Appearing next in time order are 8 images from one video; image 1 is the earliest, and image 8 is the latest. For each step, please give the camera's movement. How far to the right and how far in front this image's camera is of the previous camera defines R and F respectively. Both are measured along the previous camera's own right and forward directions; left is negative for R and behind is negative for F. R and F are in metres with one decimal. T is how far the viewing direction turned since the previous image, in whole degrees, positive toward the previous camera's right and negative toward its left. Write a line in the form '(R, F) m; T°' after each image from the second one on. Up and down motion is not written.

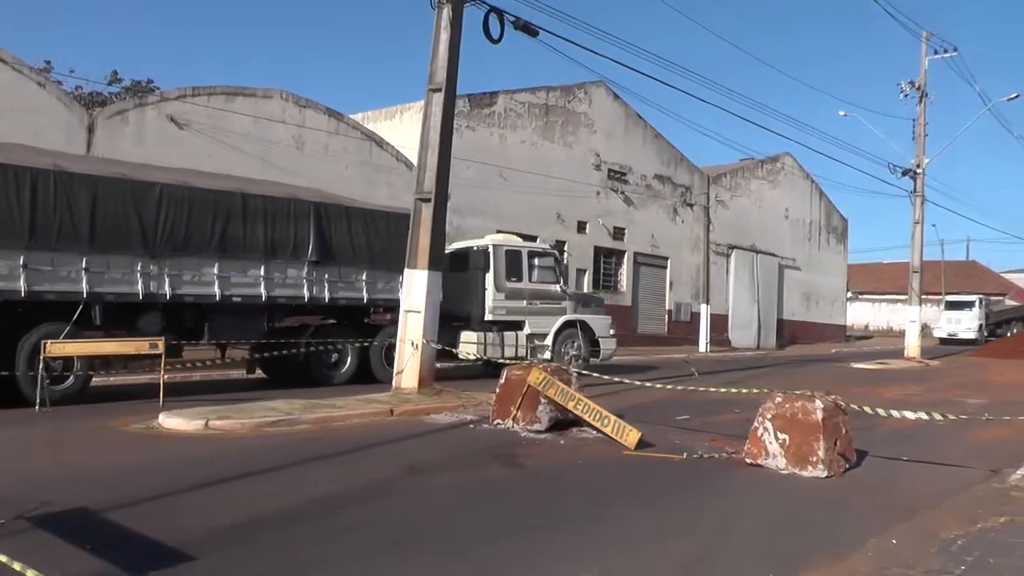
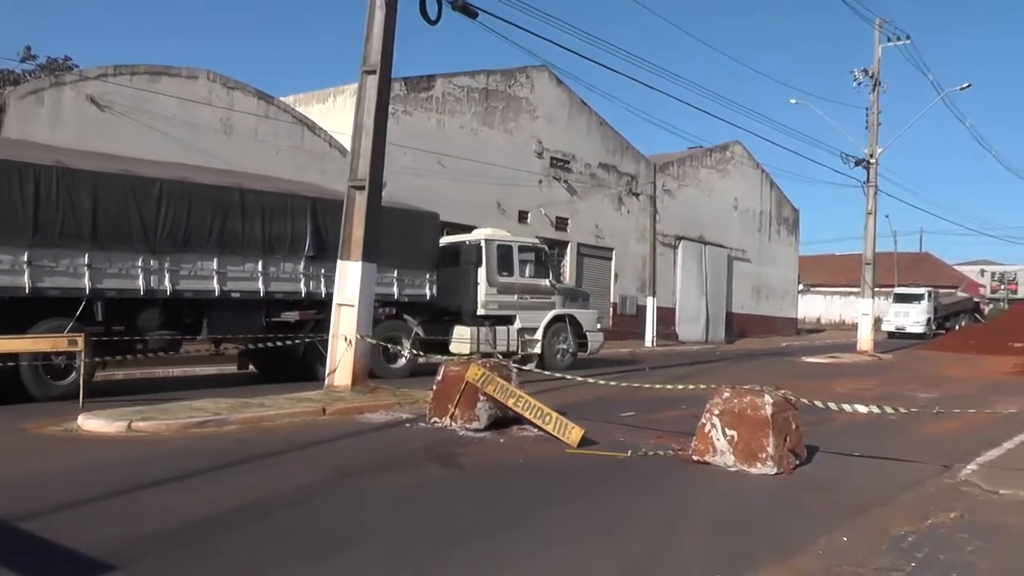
(+0.4, +0.4) m; +2°
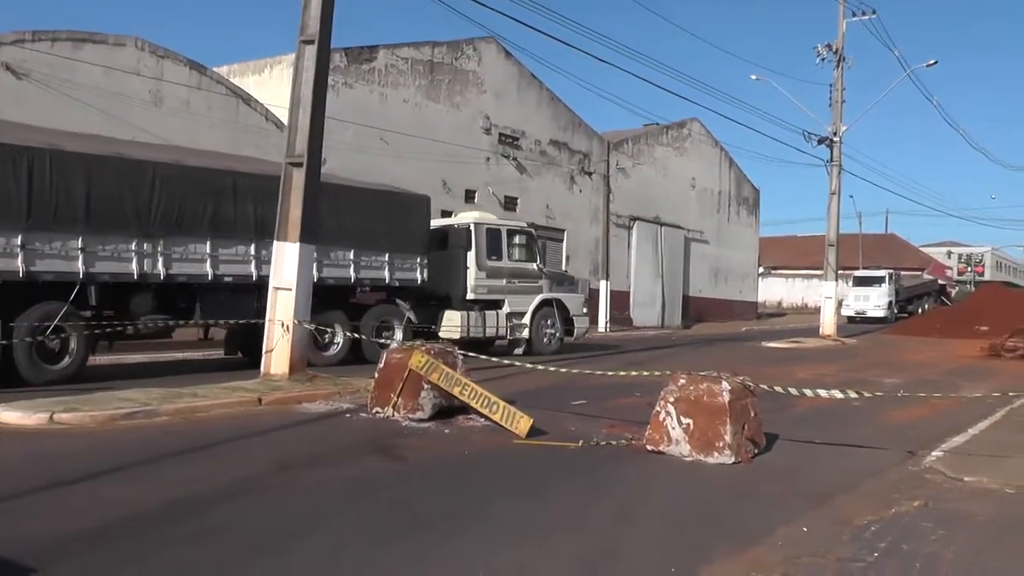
(+0.4, +0.4) m; +1°
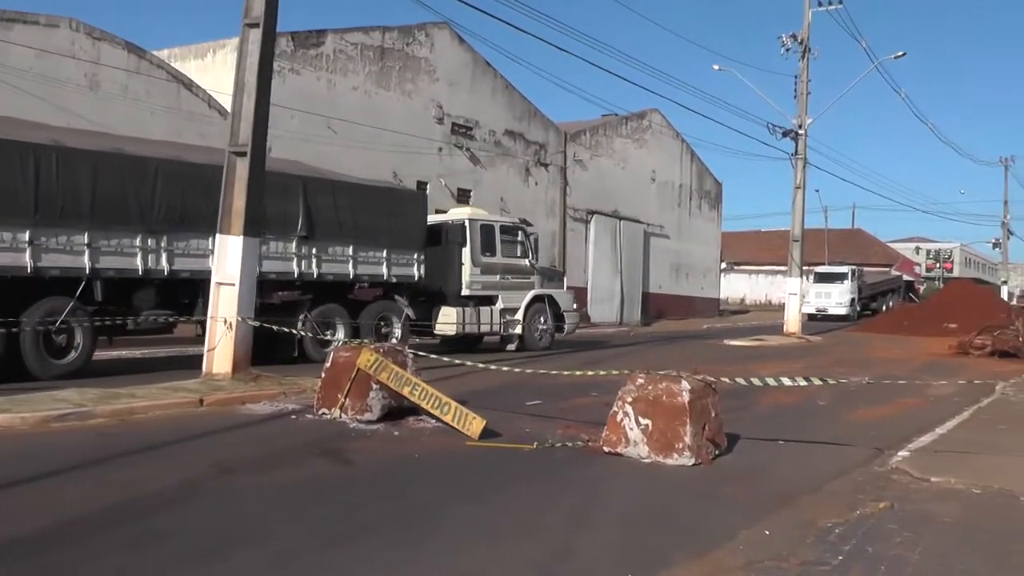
(+0.4, +0.3) m; +1°
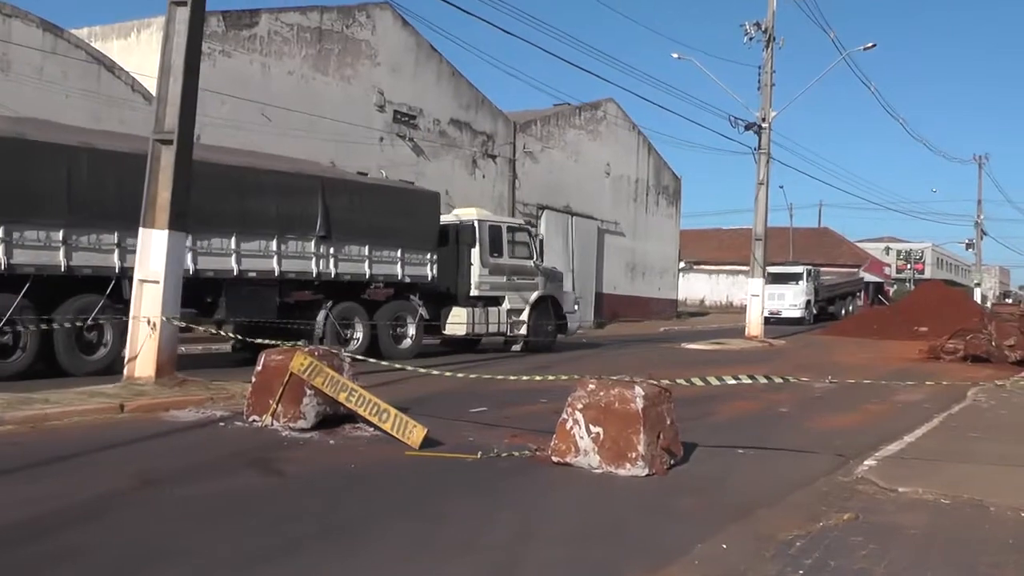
(+0.4, +0.5) m; +1°
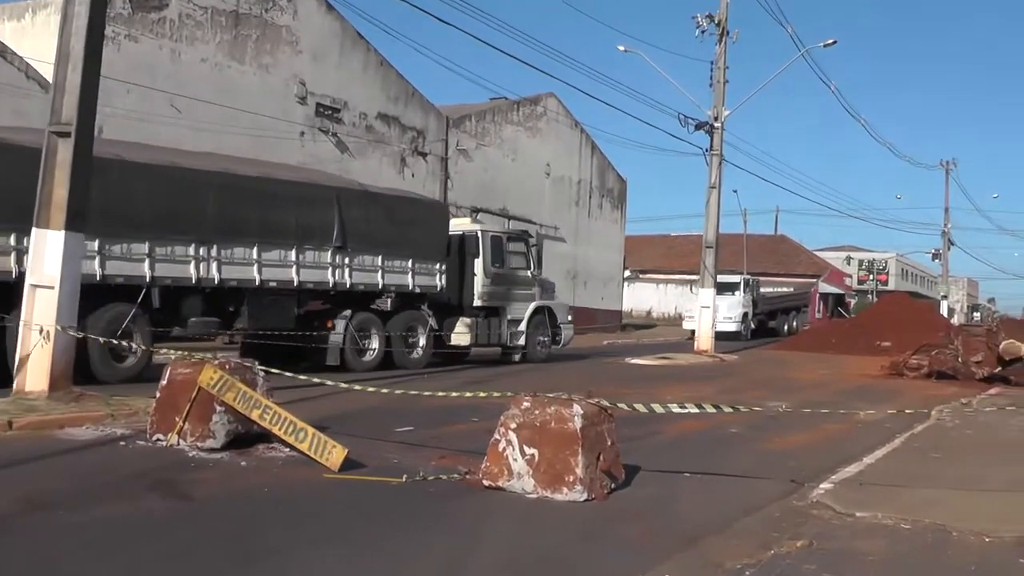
(+0.5, +0.6) m; +1°
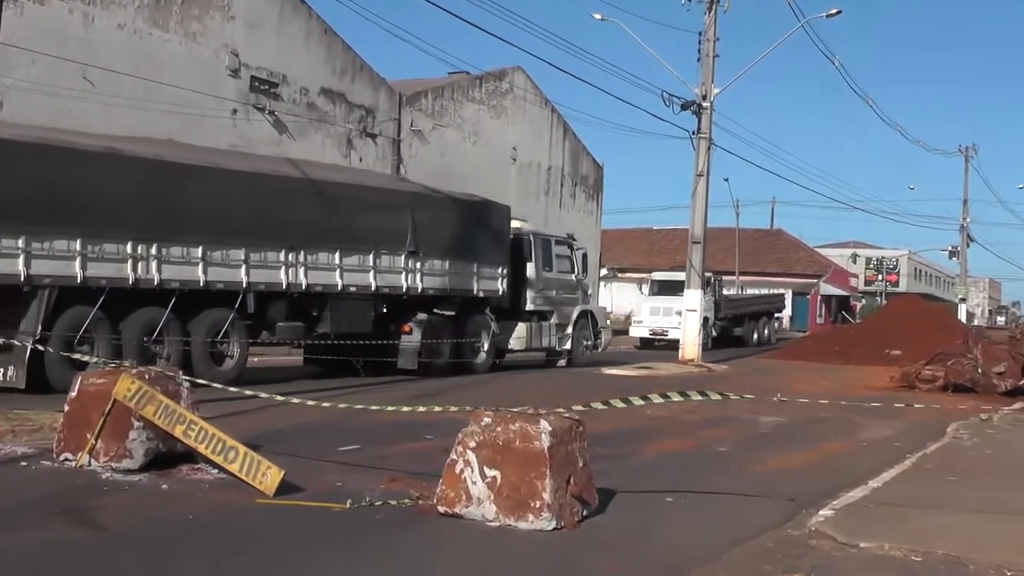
(+0.3, +0.9) m; 0°
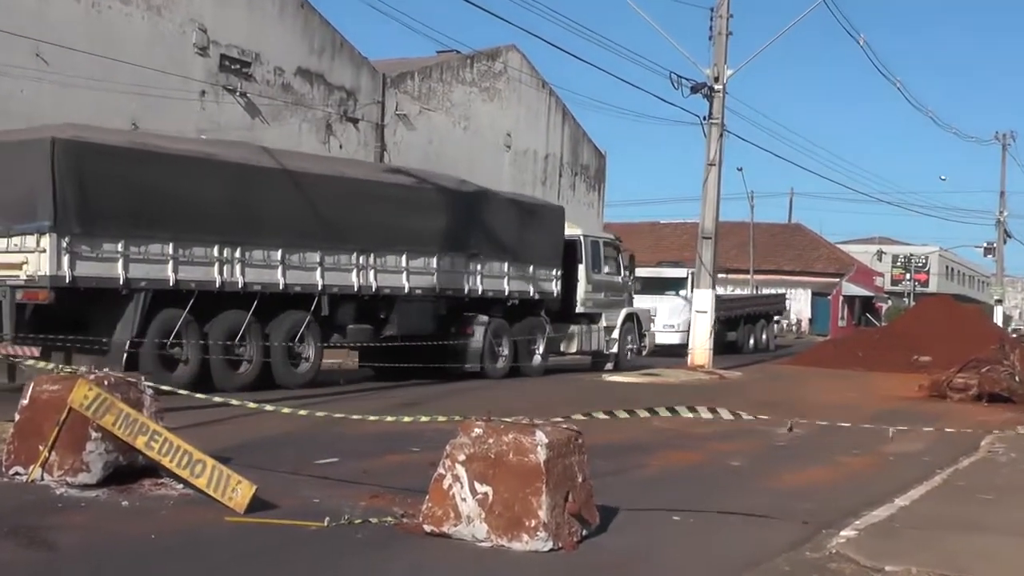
(+0.1, +0.6) m; 0°
